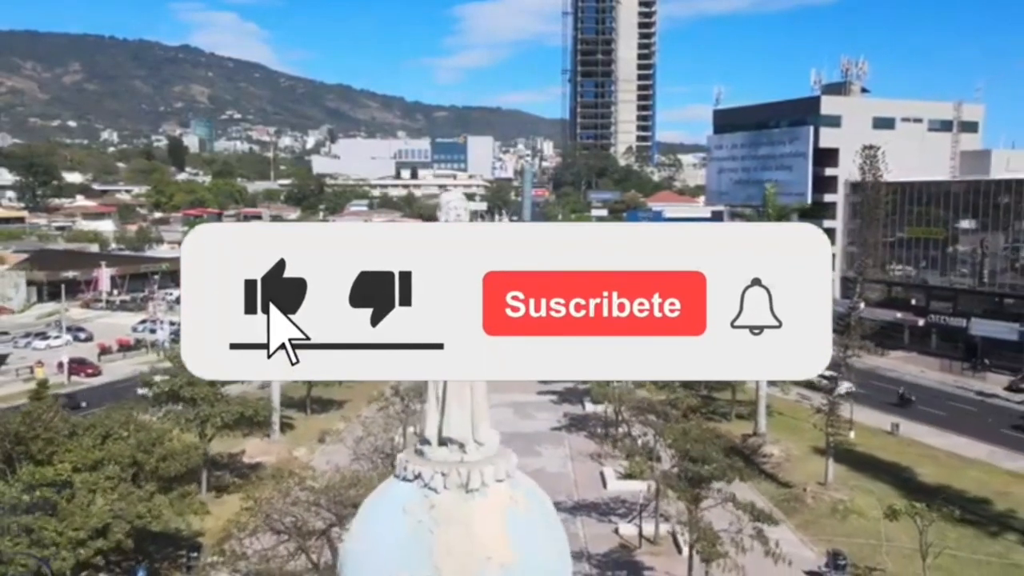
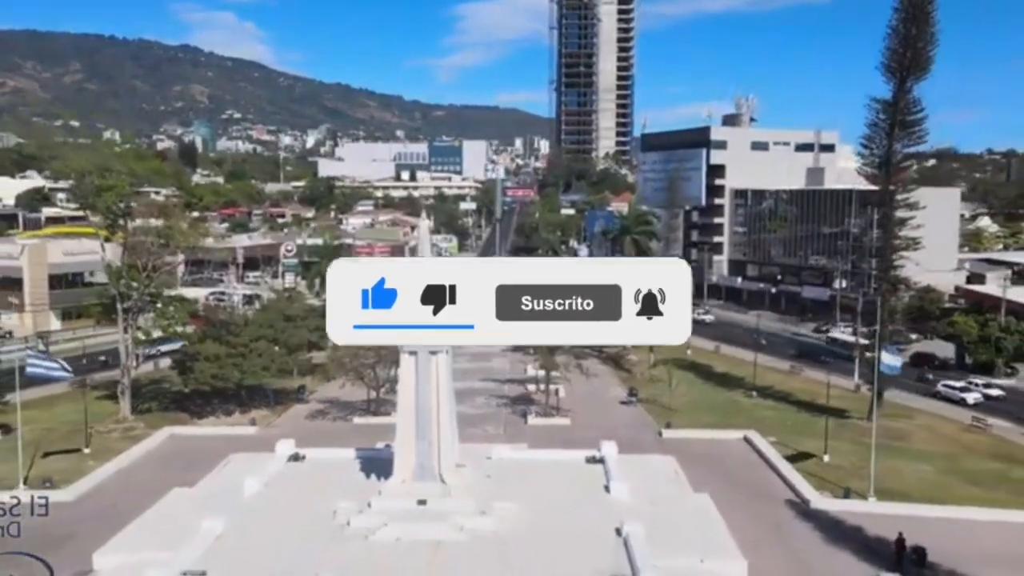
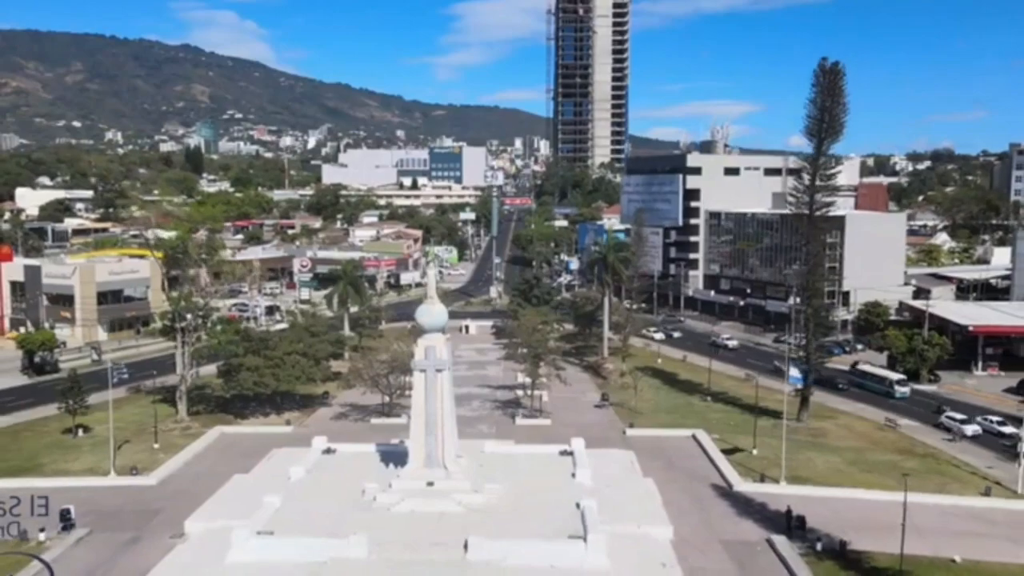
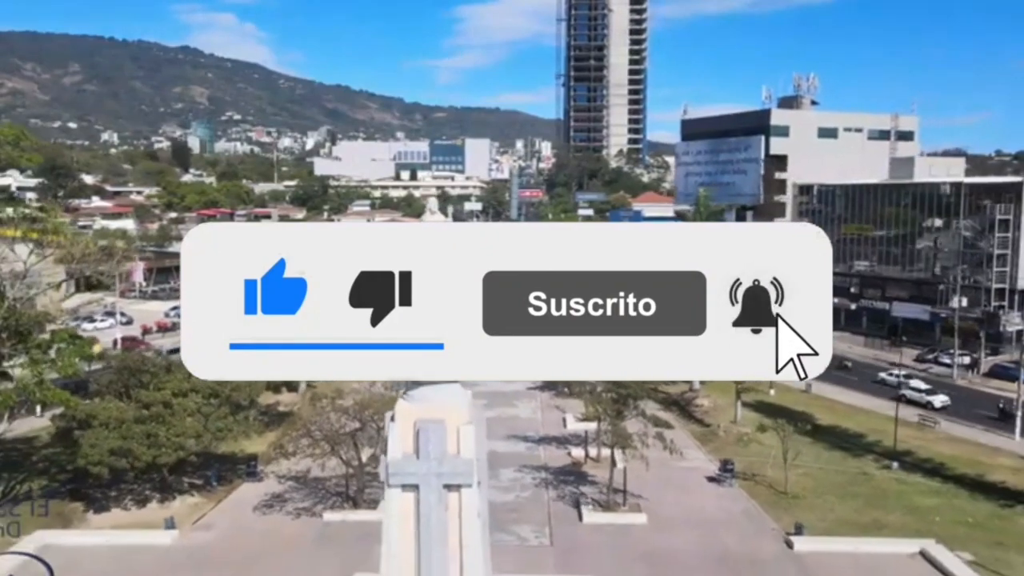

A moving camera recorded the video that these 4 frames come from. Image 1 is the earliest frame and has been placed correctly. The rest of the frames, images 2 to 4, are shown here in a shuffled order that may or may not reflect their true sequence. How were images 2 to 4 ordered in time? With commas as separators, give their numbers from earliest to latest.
4, 2, 3
